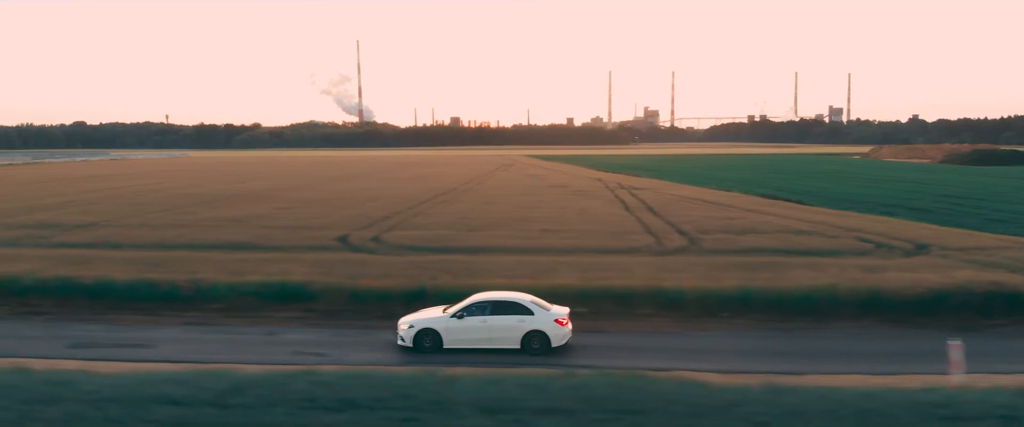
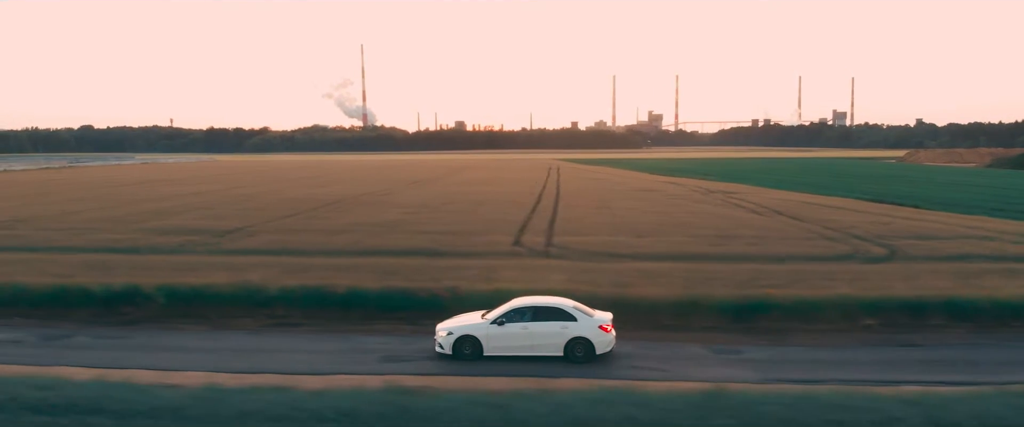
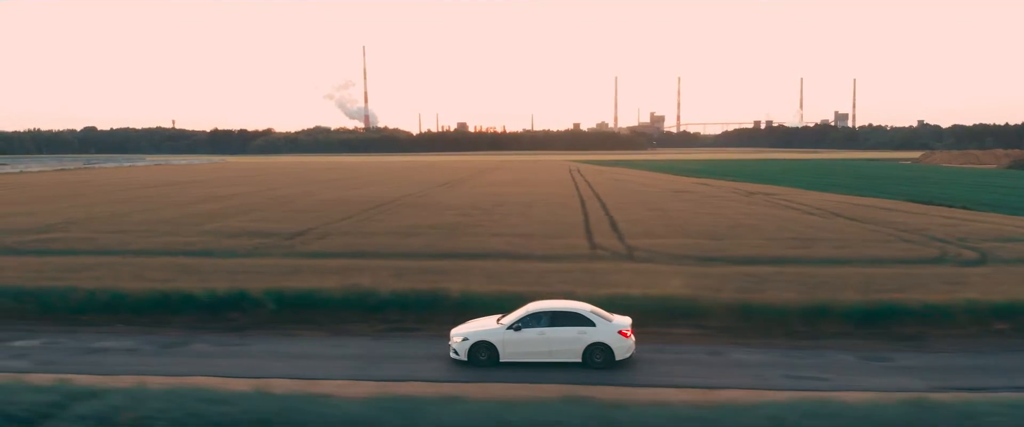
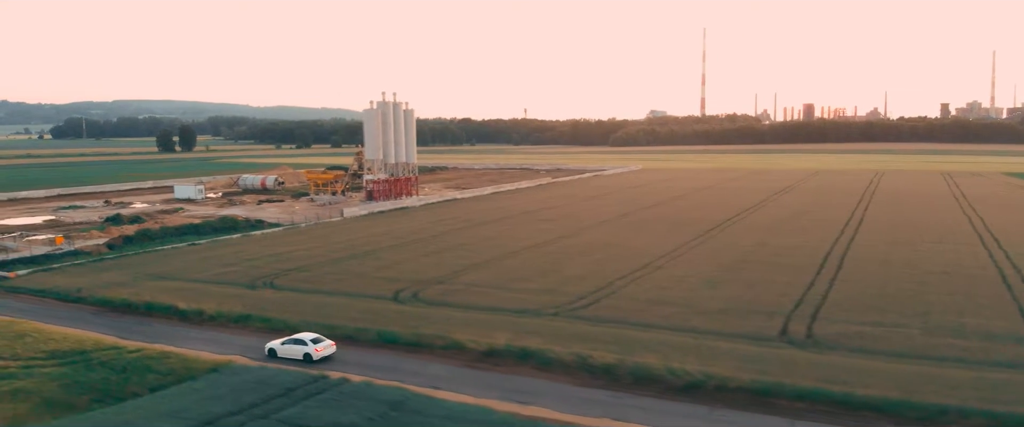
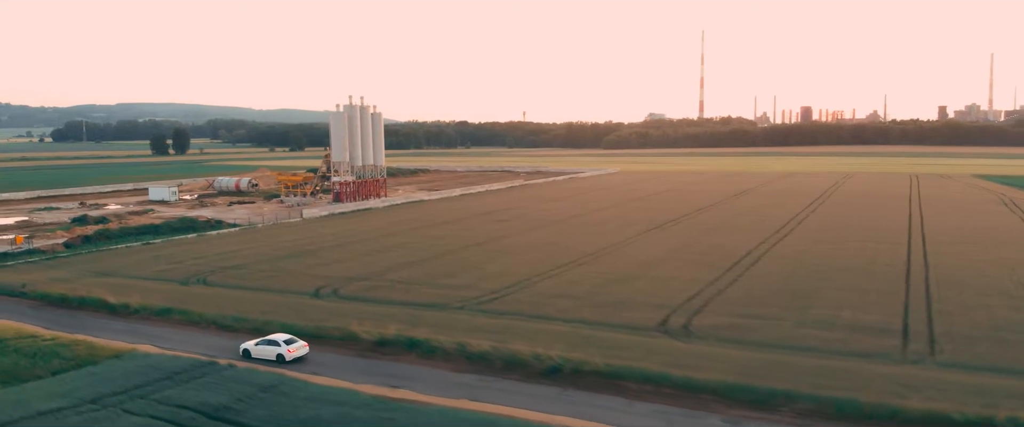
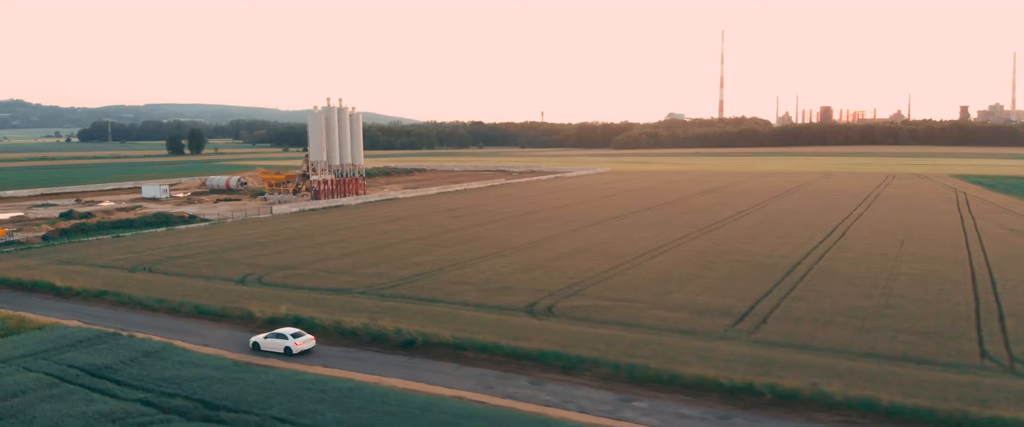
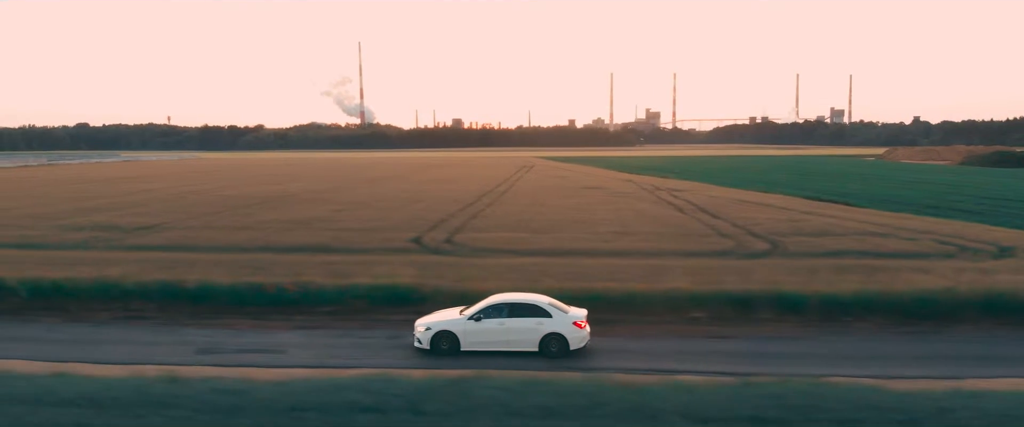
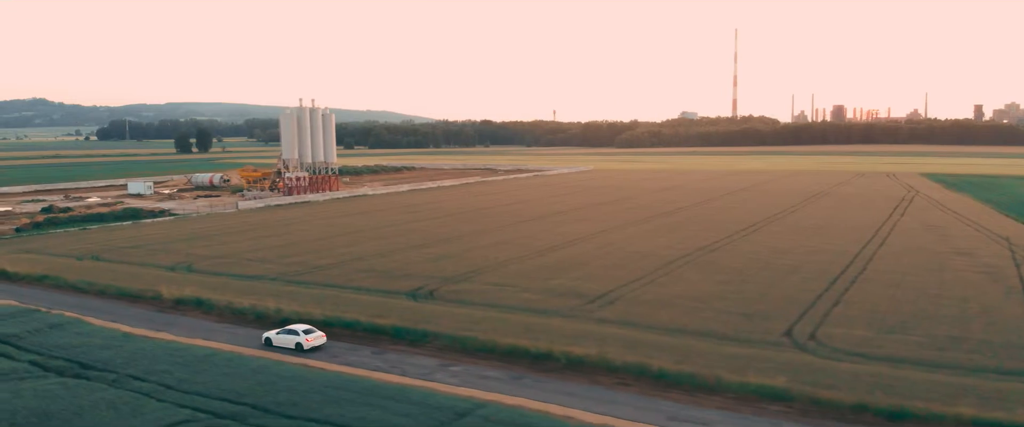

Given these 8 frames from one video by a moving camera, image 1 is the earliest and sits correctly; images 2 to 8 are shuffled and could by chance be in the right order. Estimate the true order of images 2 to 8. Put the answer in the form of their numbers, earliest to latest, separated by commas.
7, 2, 3, 8, 6, 5, 4
